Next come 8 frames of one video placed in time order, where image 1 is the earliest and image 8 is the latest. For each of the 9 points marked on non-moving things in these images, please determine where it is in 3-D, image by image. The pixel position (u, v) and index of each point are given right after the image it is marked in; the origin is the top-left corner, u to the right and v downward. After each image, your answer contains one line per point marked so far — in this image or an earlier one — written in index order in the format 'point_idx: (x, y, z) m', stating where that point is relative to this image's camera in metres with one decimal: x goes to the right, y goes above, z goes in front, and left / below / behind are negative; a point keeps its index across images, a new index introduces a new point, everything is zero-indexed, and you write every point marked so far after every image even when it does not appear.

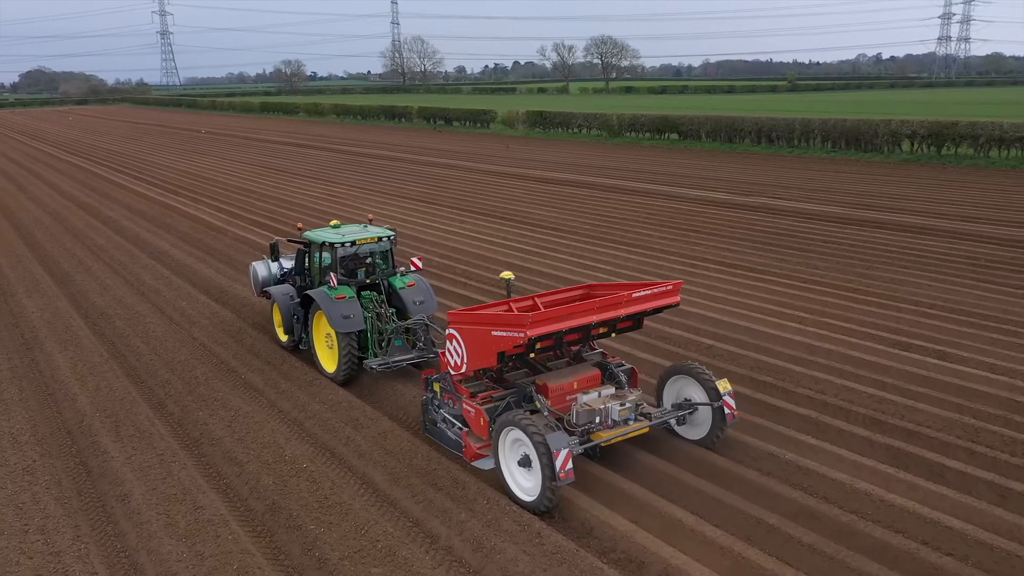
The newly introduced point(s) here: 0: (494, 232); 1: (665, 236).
0: (-0.4, +1.2, +16.8) m
1: (+3.0, +1.0, +15.8) m
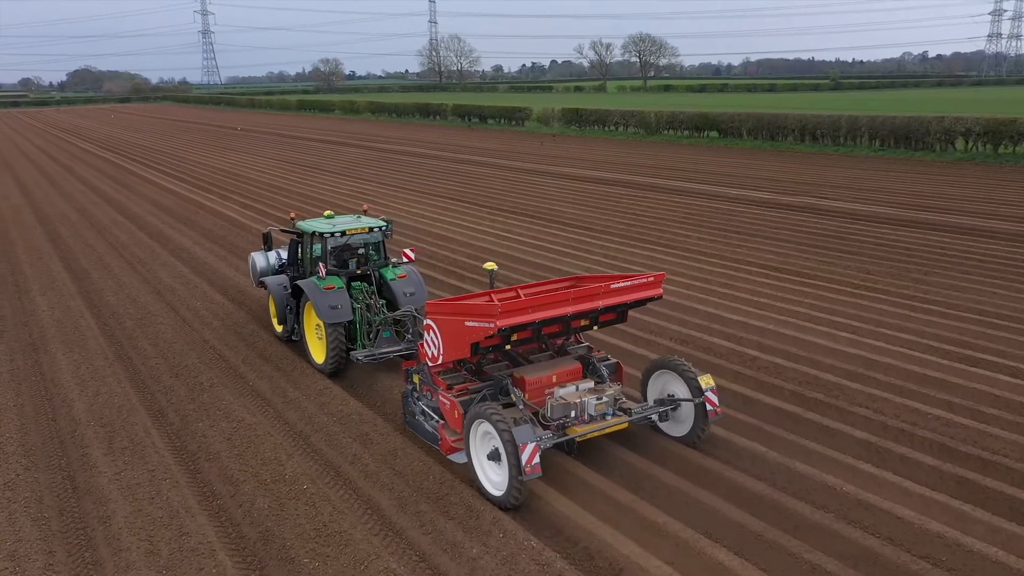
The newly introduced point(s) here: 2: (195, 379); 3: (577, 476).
0: (+0.2, +1.2, +16.1) m
1: (+3.5, +1.0, +15.0) m
2: (-3.3, -0.9, +8.3) m
3: (+0.5, -1.4, +6.1) m
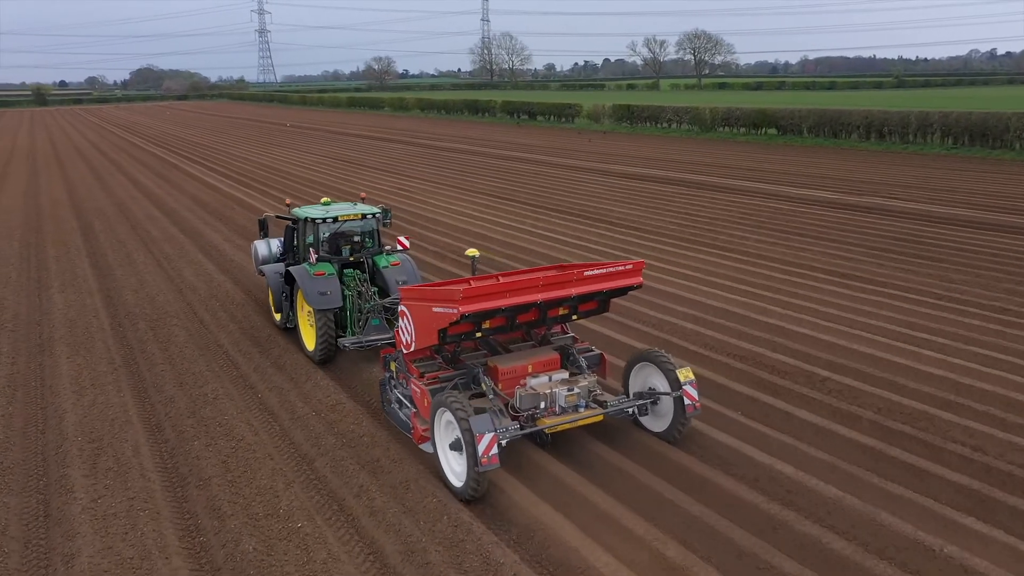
0: (+1.0, +1.1, +15.2) m
1: (+4.3, +0.8, +13.8) m
2: (-2.9, -0.9, +7.6) m
3: (+0.7, -1.5, +5.2) m
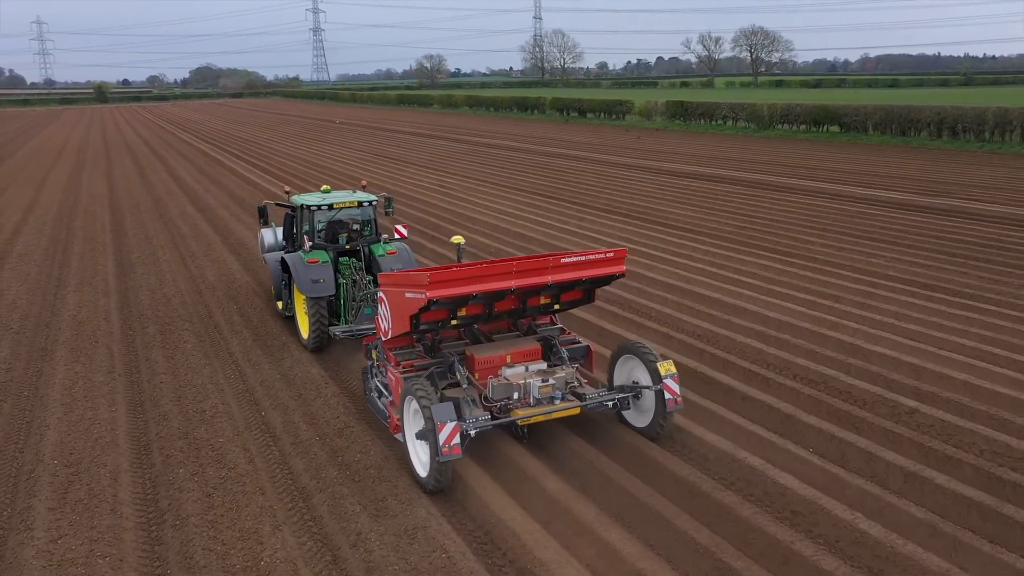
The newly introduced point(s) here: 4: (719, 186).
0: (+1.8, +1.0, +14.2) m
1: (+5.0, +0.7, +12.7) m
2: (-2.7, -1.0, +6.8) m
3: (+0.8, -1.6, +4.2) m
4: (+4.9, +2.4, +19.1) m
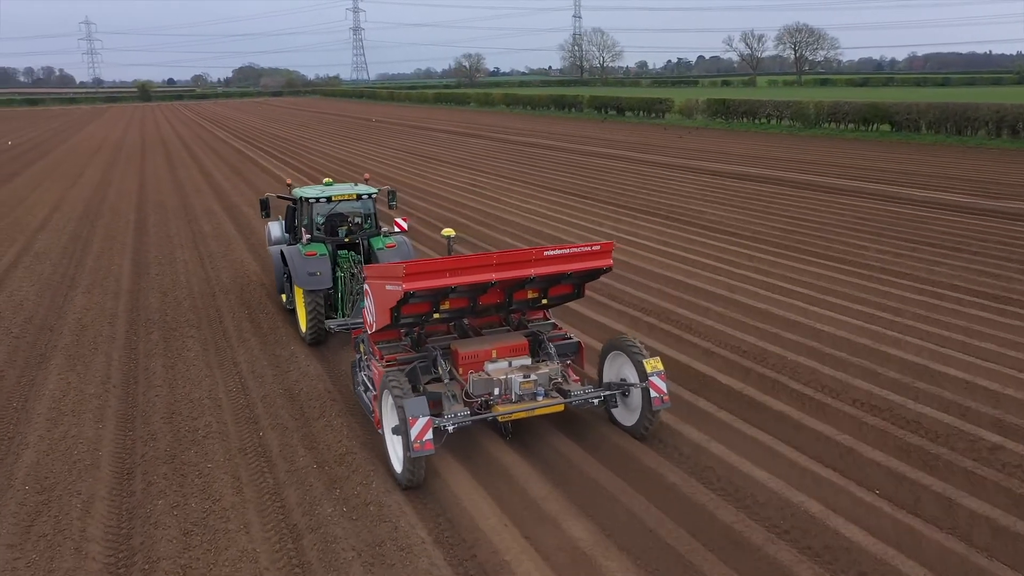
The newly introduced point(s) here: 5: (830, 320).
0: (+2.3, +0.9, +13.4) m
1: (+5.4, +0.6, +11.7) m
2: (-2.5, -1.0, +6.3) m
3: (+0.8, -1.7, +3.5) m
4: (+5.6, +2.3, +18.1) m
5: (+3.3, -0.3, +8.4) m
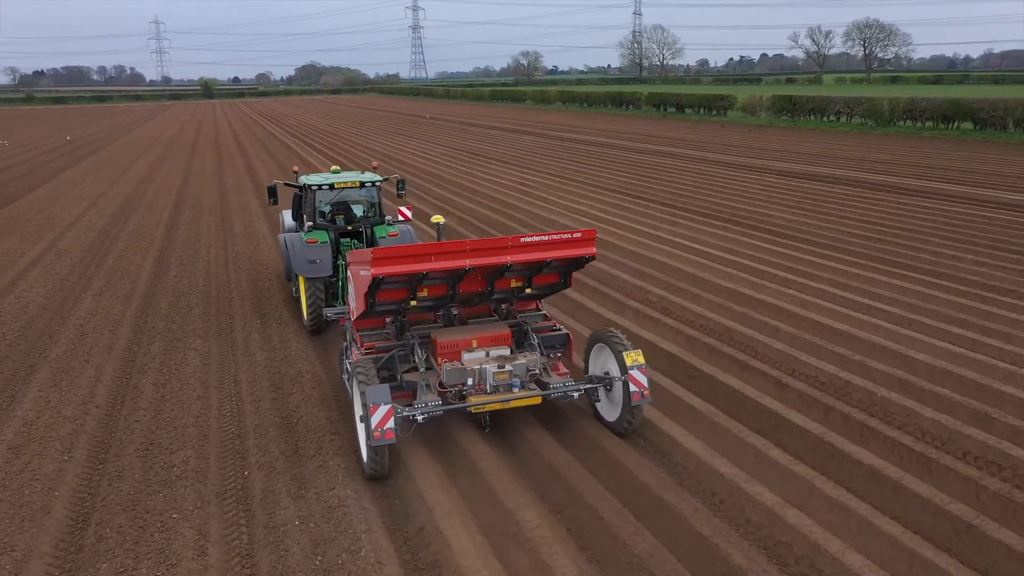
0: (+3.0, +0.7, +12.2) m
1: (+6.0, +0.4, +10.3) m
2: (-2.3, -1.1, +5.4) m
3: (+0.8, -1.8, +2.4) m
4: (+6.6, +2.1, +16.7) m
5: (+3.6, -0.5, +7.1) m
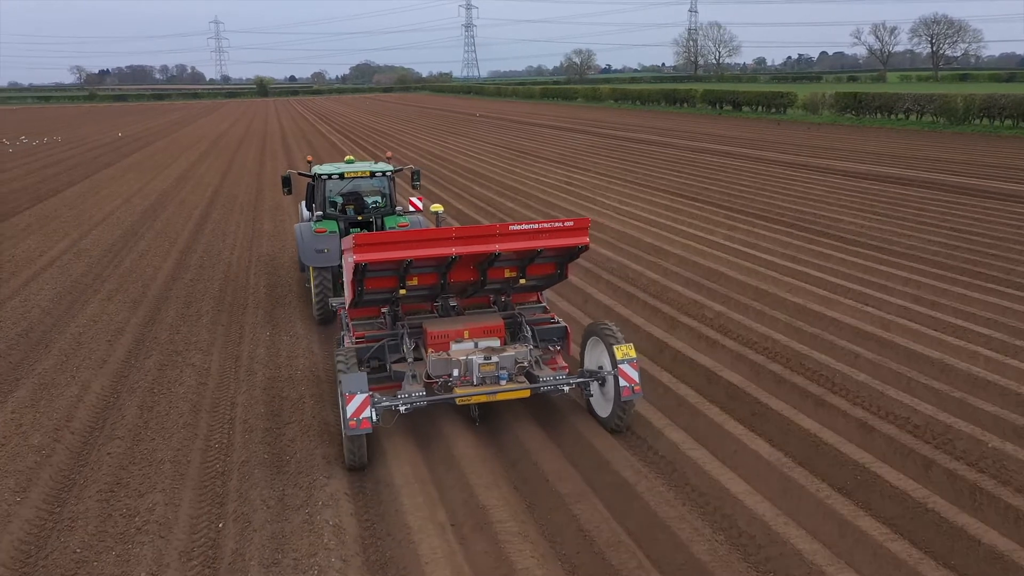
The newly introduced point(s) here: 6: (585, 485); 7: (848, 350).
0: (+3.6, +0.6, +11.0) m
1: (+6.4, +0.2, +9.0) m
2: (-2.1, -1.2, +4.6) m
3: (+0.8, -1.9, +1.5) m
4: (+7.5, +1.8, +15.3) m
5: (+3.9, -0.7, +6.0) m
6: (+0.4, -1.1, +4.7) m
7: (+2.8, -0.5, +6.6) m
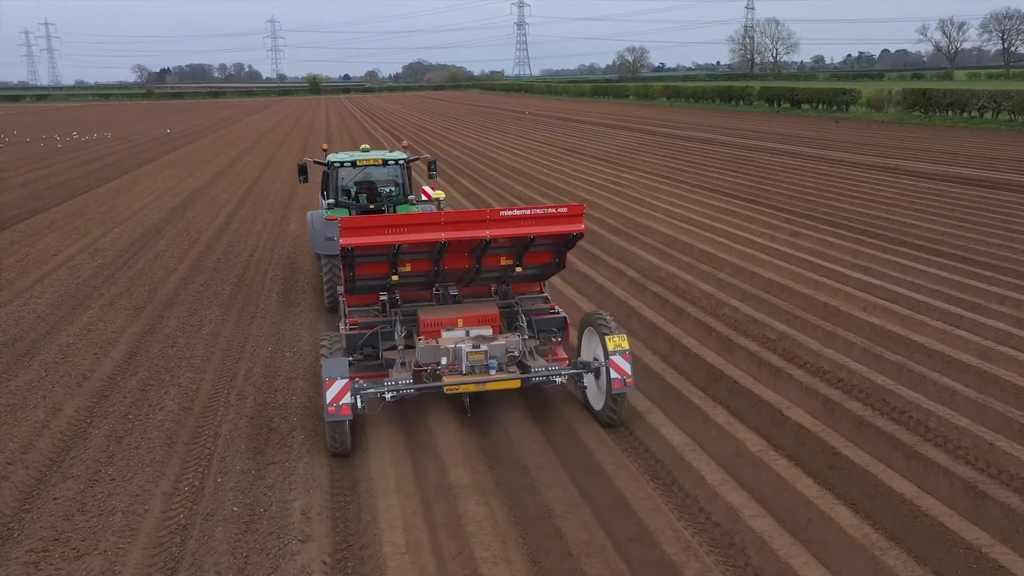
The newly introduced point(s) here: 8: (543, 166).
0: (+4.1, +0.4, +9.9) m
1: (+6.8, -0.1, +7.7) m
2: (-2.1, -1.3, +3.8) m
3: (+0.6, -2.1, +0.5) m
4: (+8.3, +1.6, +13.9) m
5: (+4.0, -0.9, +4.8) m
6: (+0.5, -1.3, +3.8) m
7: (+3.0, -0.7, +5.5) m
8: (+0.8, +3.0, +19.8) m
